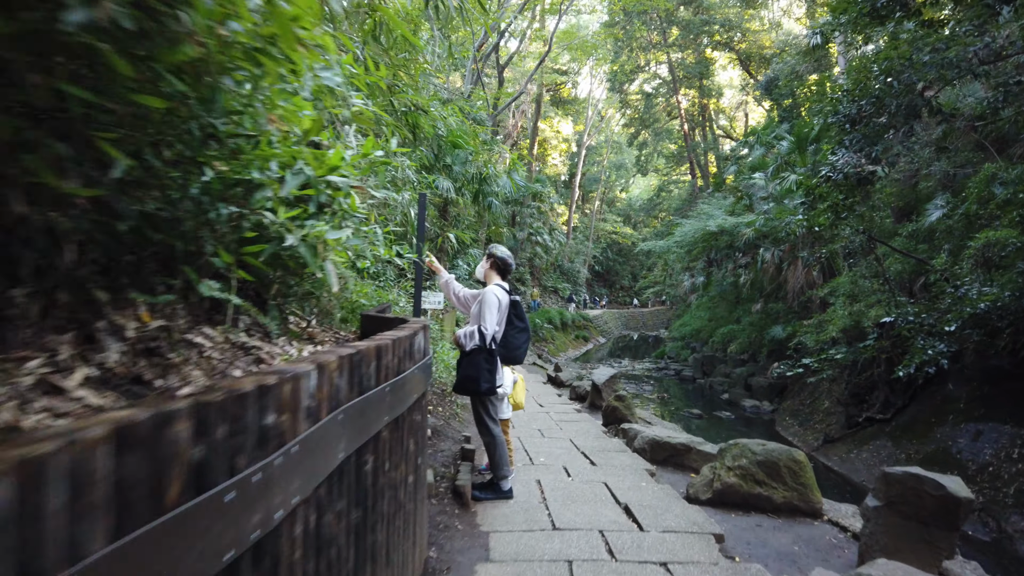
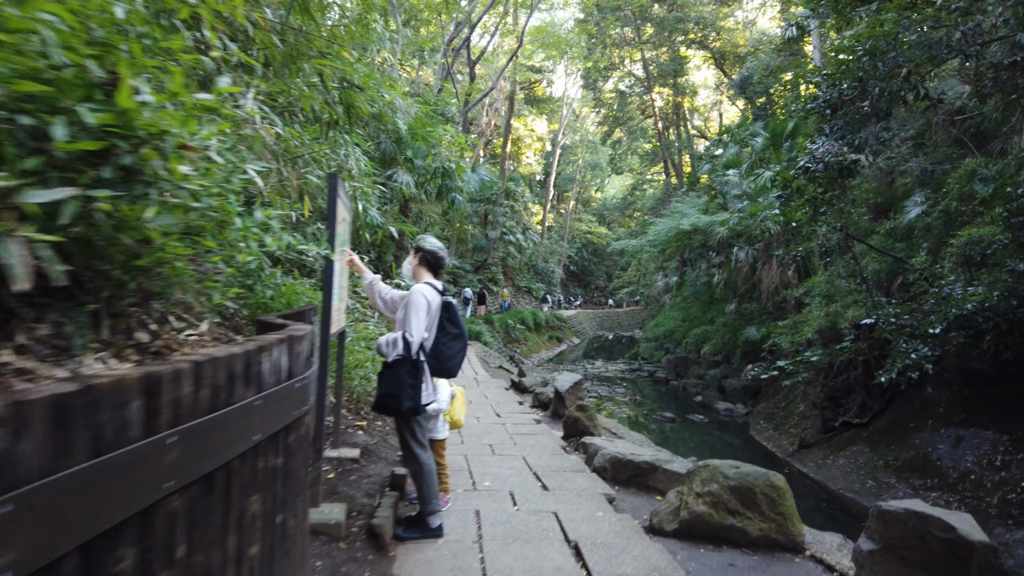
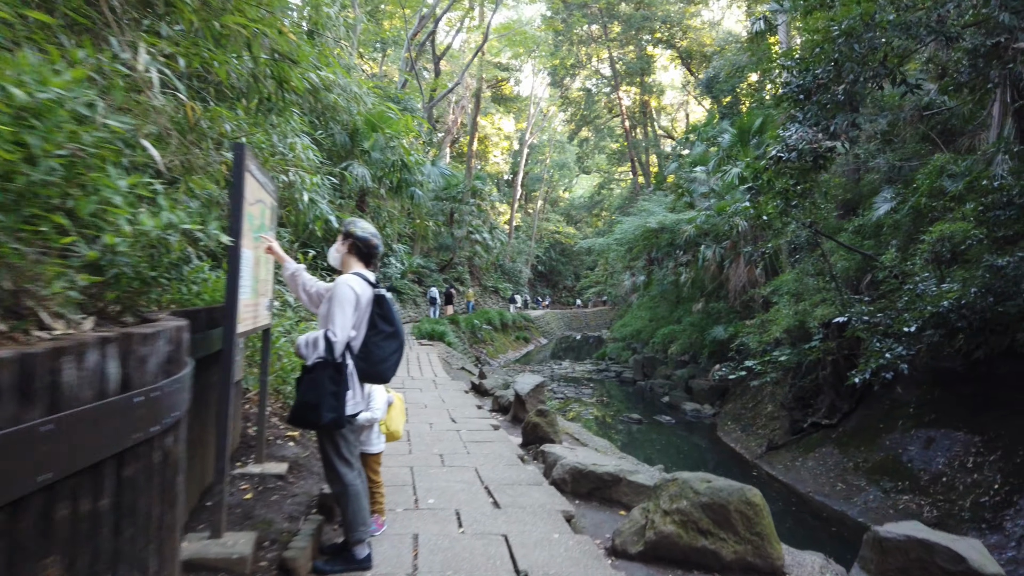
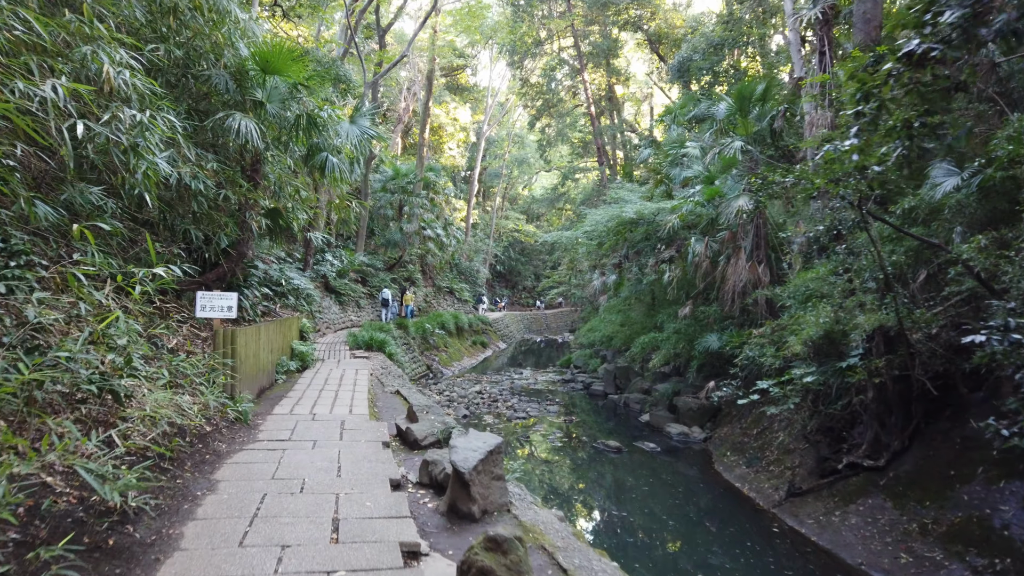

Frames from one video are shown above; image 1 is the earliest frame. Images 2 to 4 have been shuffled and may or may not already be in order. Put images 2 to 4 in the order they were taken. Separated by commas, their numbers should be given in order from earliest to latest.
2, 3, 4
